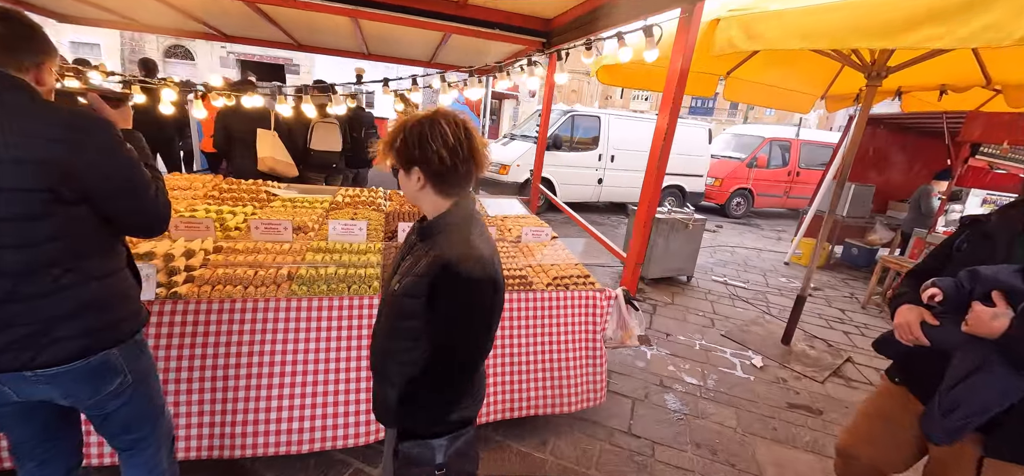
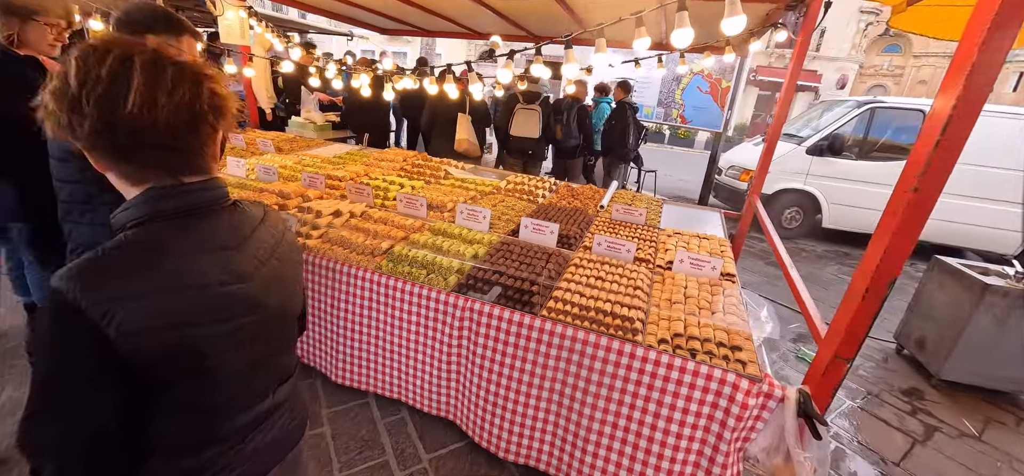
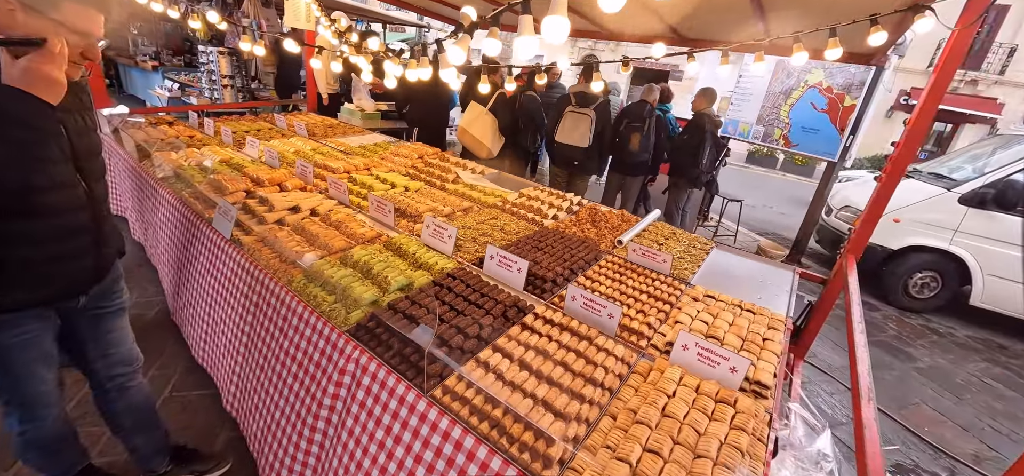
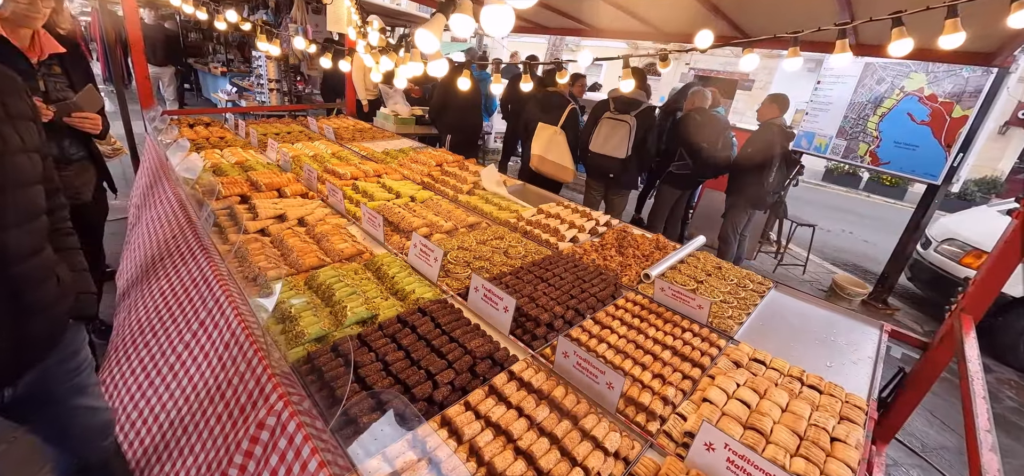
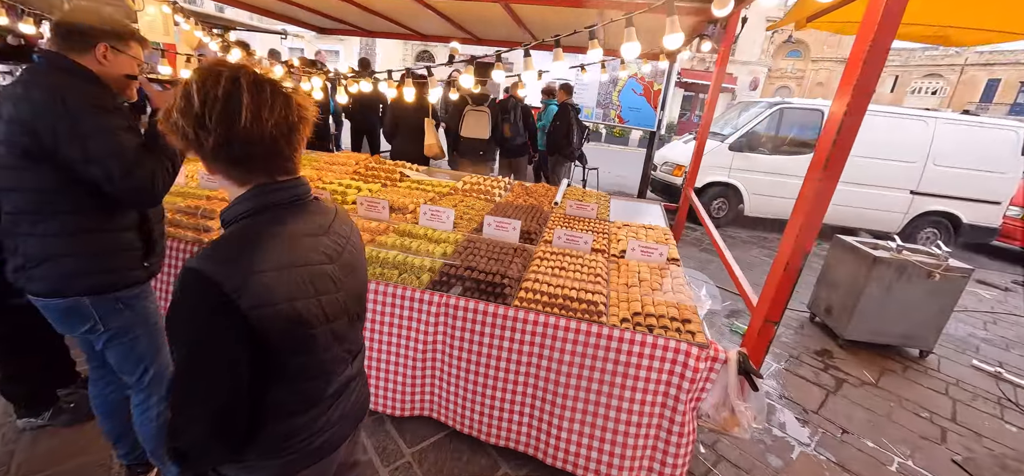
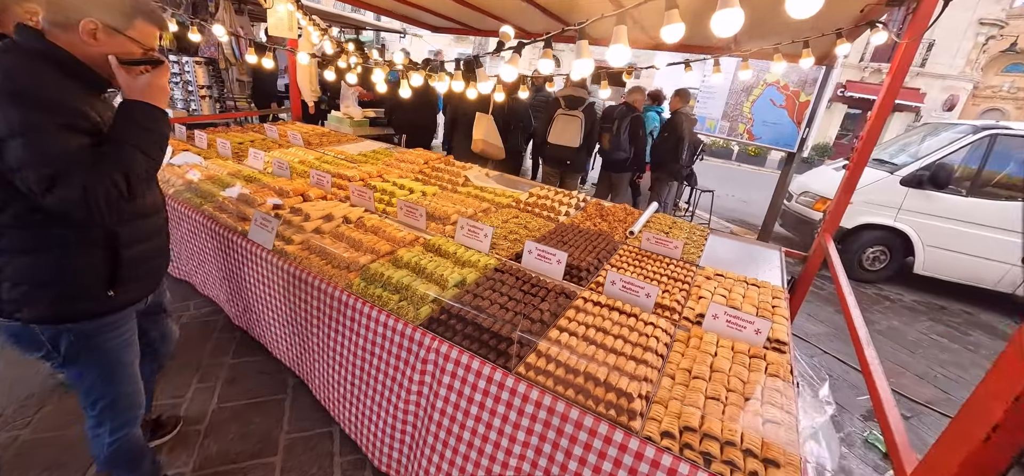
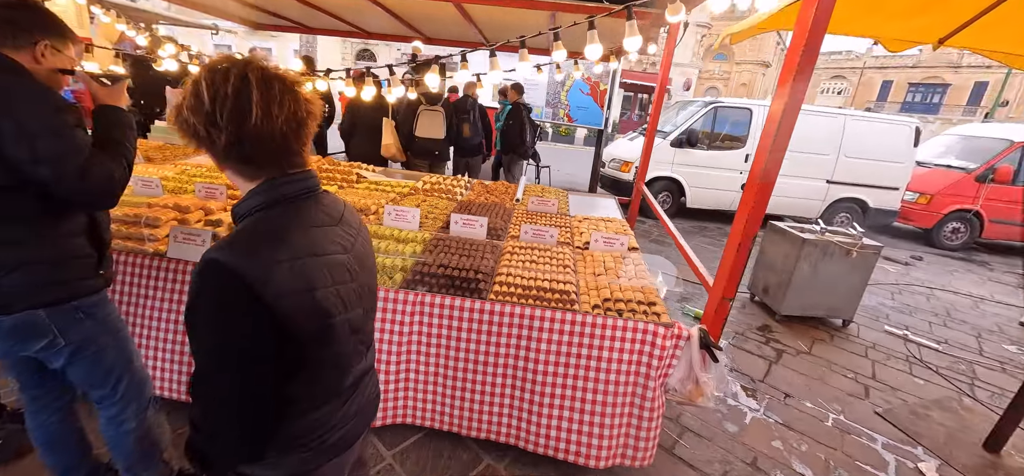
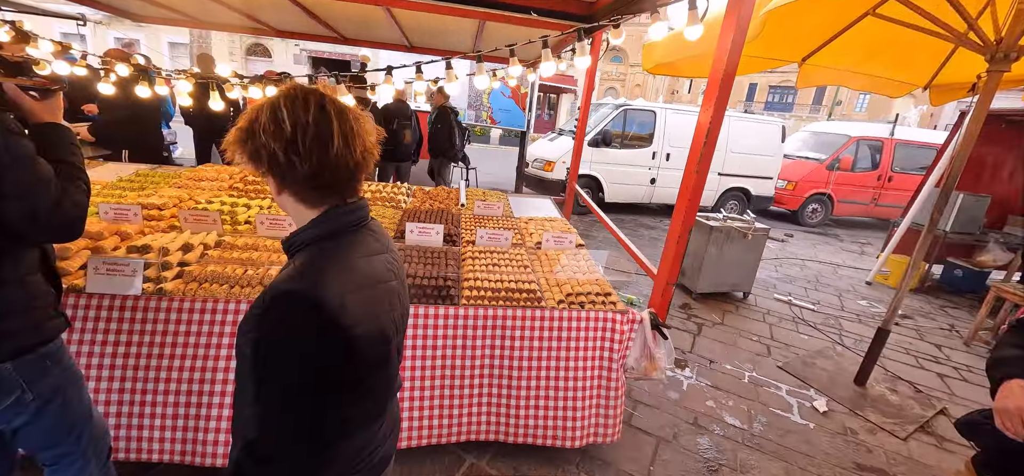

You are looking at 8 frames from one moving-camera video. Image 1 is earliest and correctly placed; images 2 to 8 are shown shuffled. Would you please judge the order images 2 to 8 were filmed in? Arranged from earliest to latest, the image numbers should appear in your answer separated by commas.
8, 7, 5, 2, 6, 3, 4
